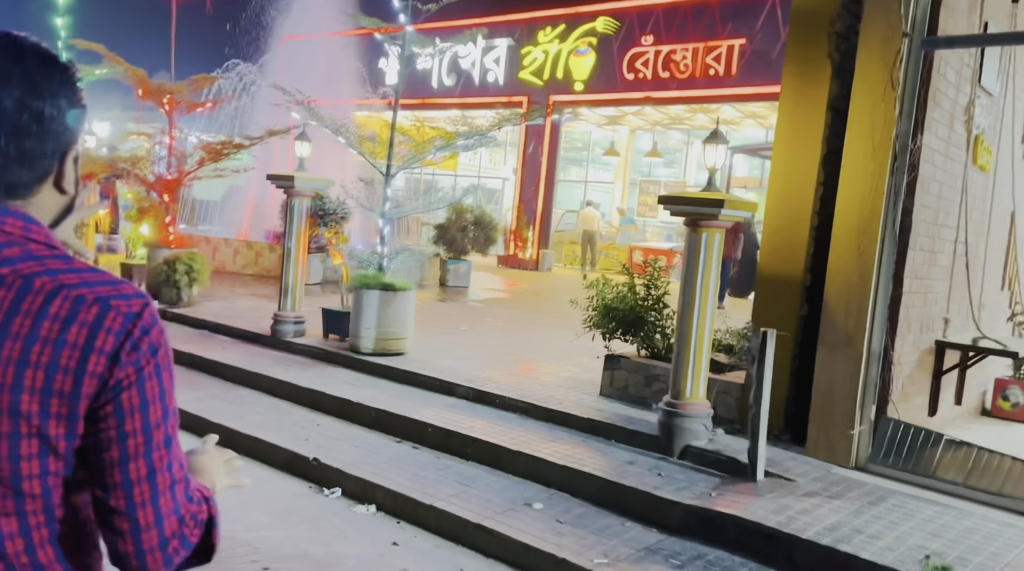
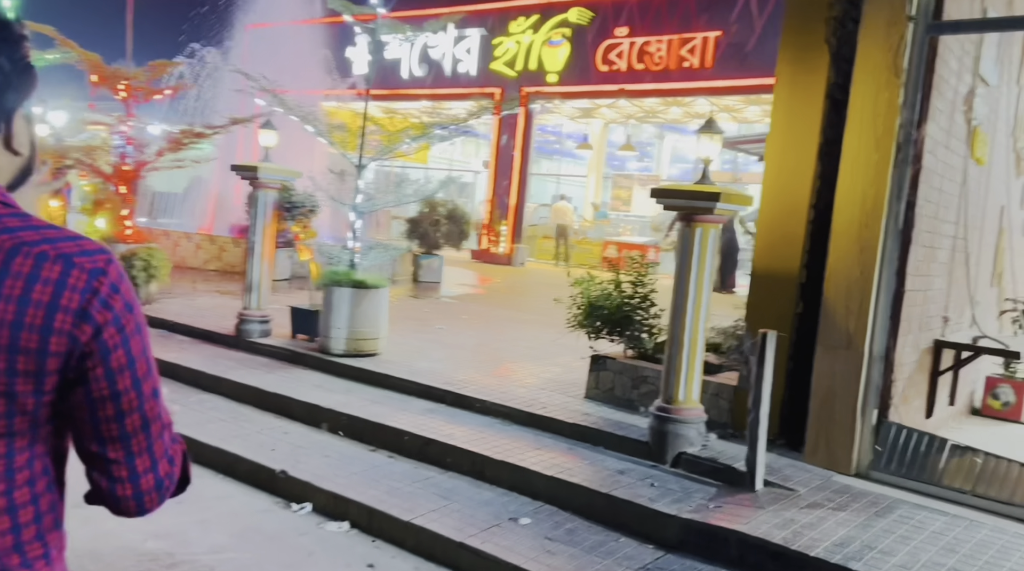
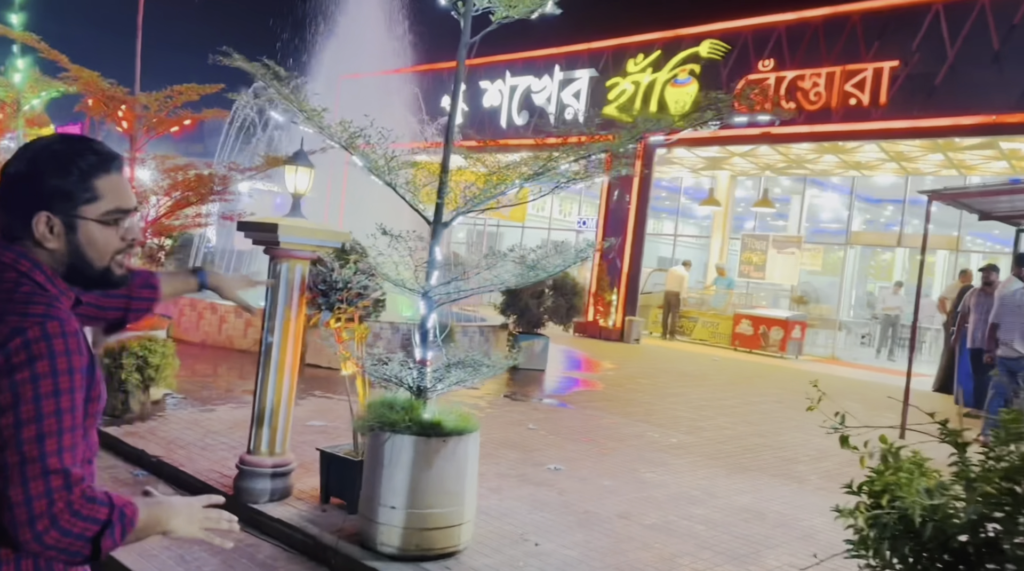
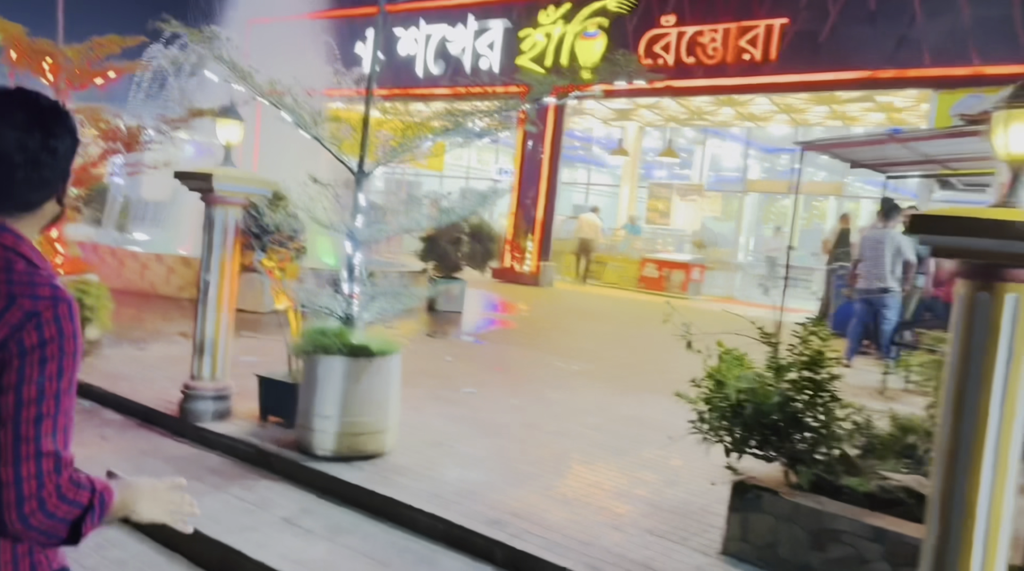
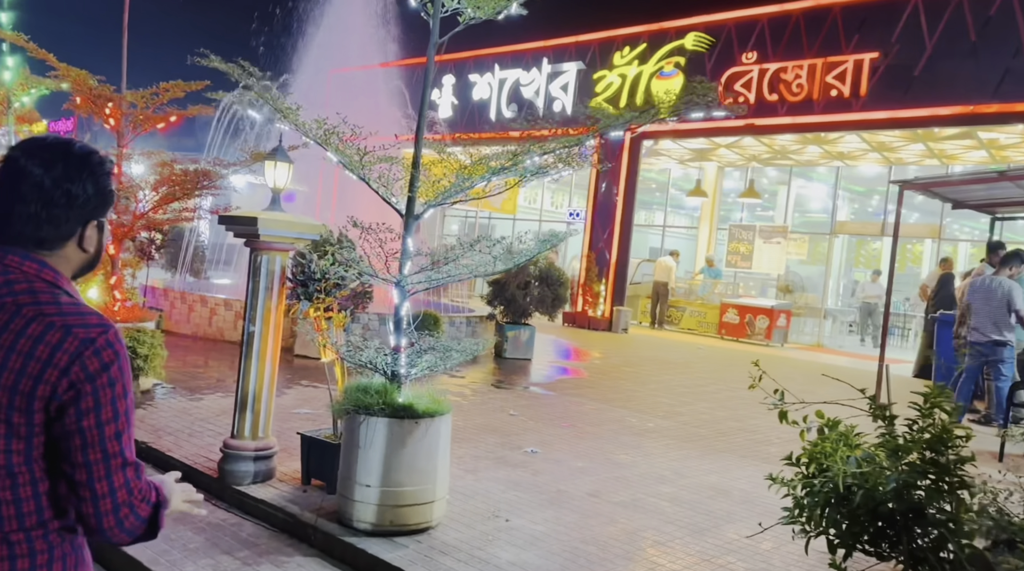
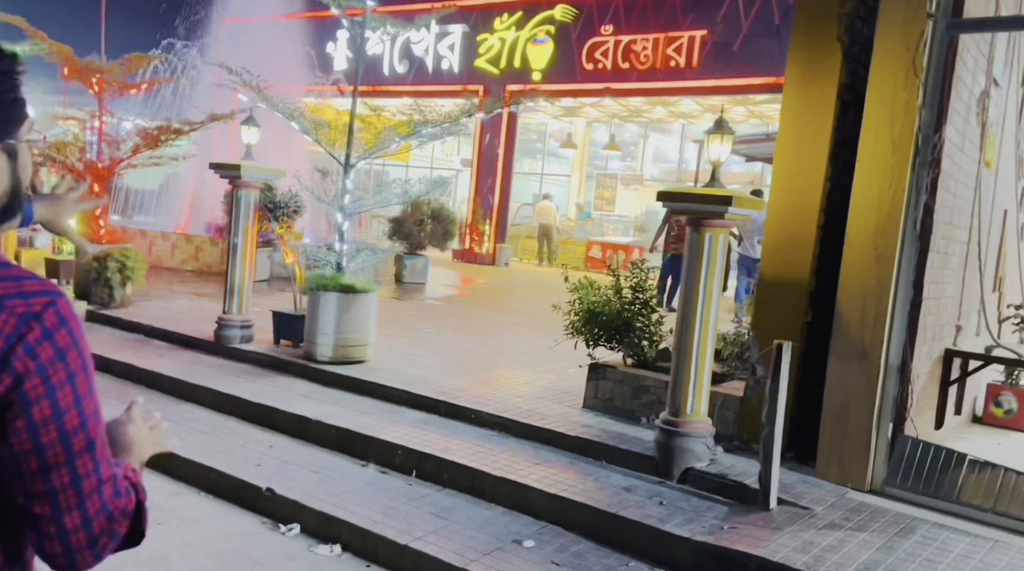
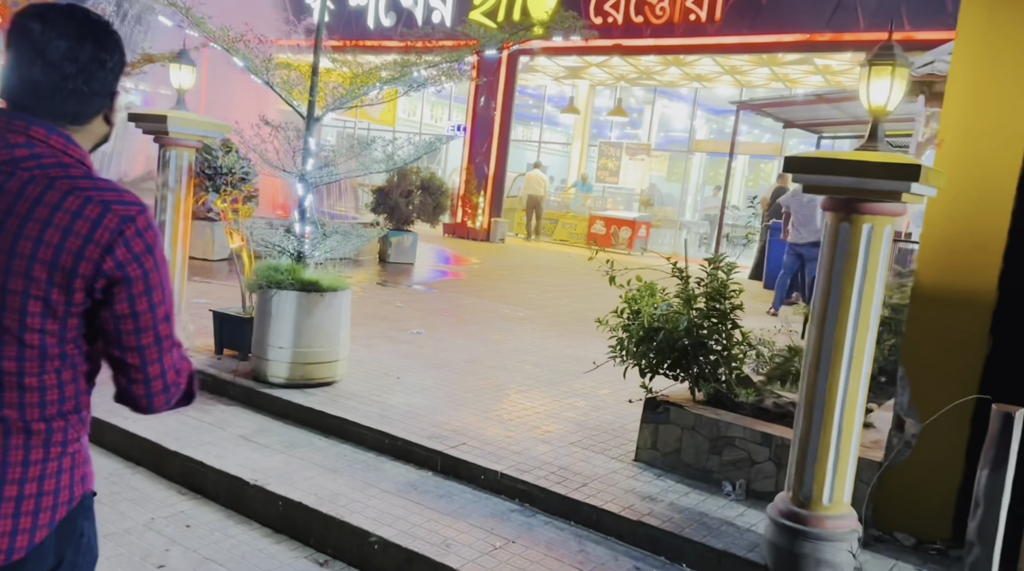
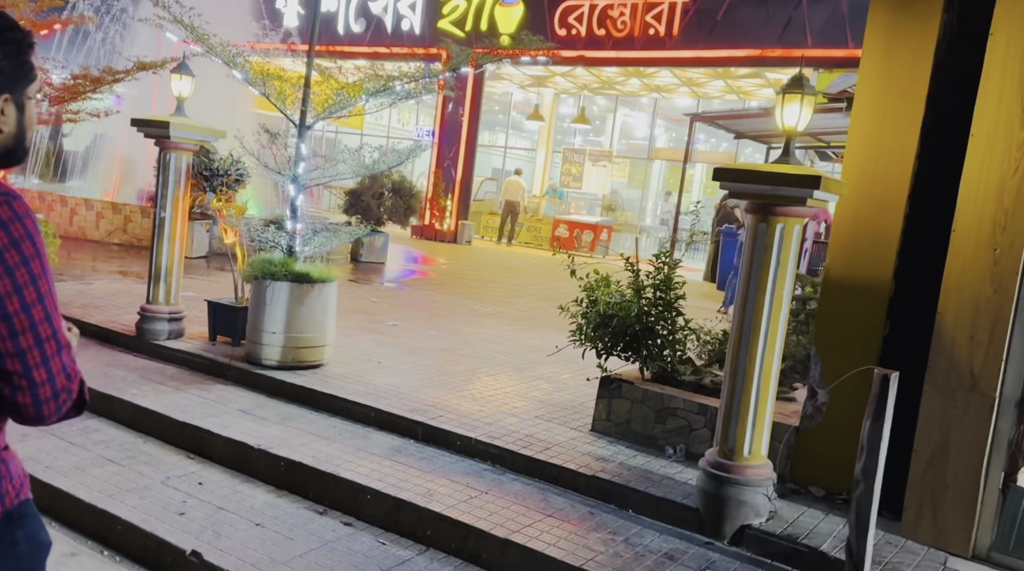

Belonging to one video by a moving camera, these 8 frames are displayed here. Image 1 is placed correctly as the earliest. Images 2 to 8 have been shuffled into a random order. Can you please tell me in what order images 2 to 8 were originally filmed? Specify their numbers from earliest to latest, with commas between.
2, 6, 8, 7, 4, 5, 3
